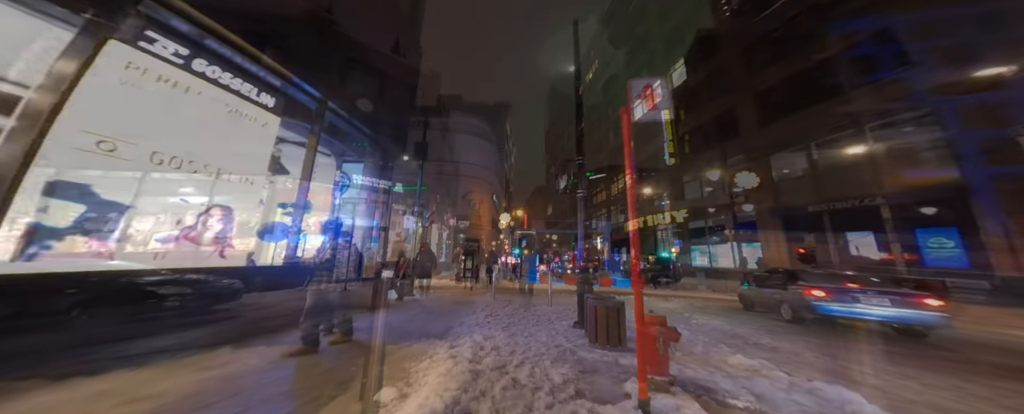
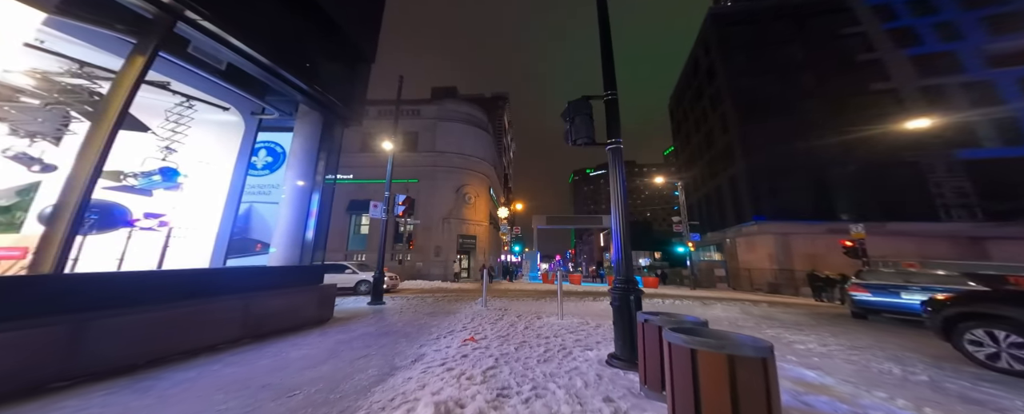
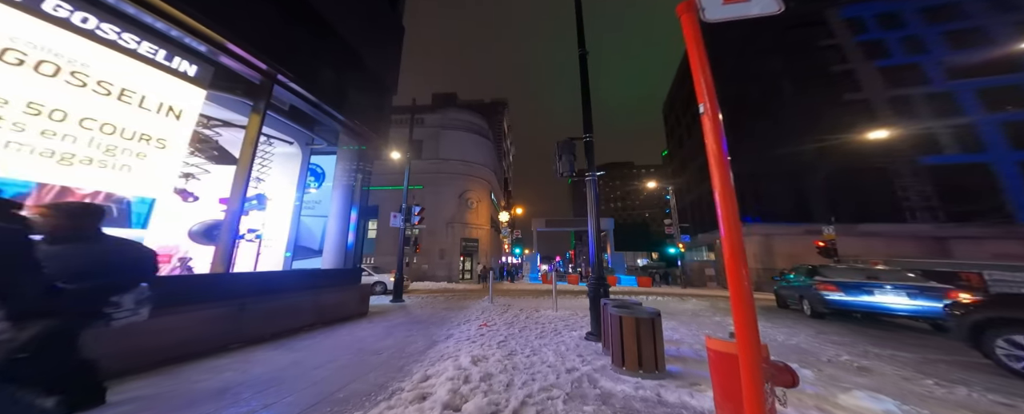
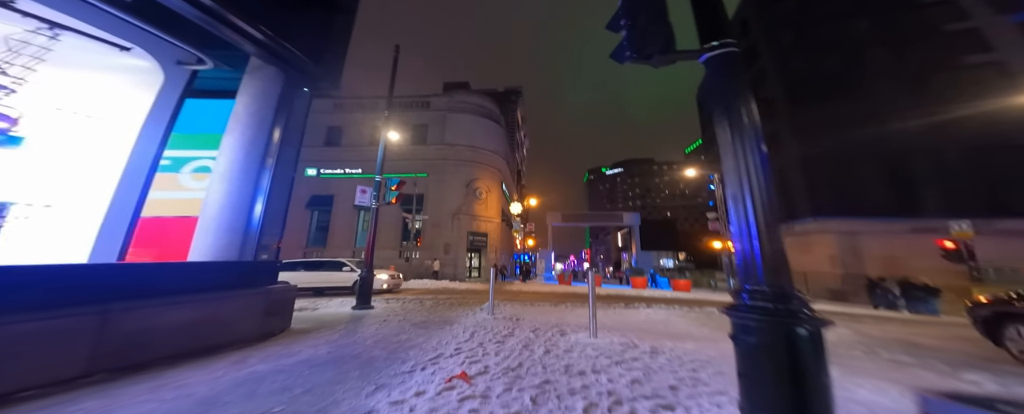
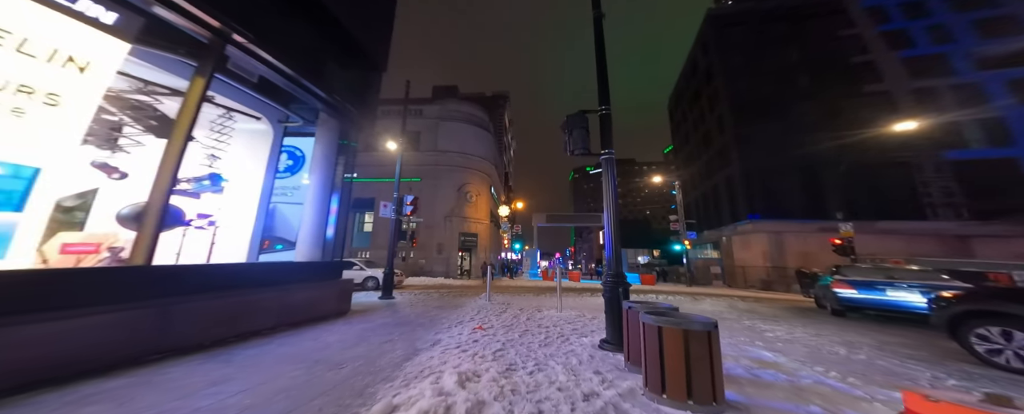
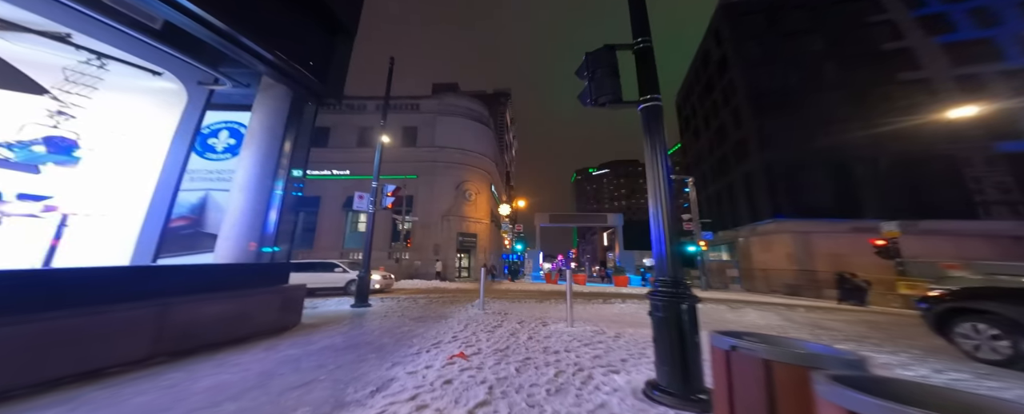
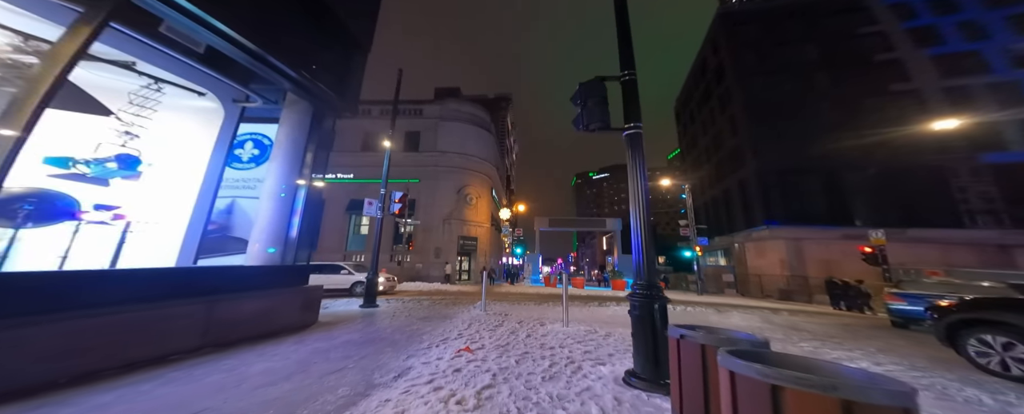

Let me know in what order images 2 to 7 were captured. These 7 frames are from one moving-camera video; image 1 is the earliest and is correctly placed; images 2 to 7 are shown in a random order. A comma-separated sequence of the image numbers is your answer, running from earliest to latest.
3, 5, 2, 7, 6, 4
